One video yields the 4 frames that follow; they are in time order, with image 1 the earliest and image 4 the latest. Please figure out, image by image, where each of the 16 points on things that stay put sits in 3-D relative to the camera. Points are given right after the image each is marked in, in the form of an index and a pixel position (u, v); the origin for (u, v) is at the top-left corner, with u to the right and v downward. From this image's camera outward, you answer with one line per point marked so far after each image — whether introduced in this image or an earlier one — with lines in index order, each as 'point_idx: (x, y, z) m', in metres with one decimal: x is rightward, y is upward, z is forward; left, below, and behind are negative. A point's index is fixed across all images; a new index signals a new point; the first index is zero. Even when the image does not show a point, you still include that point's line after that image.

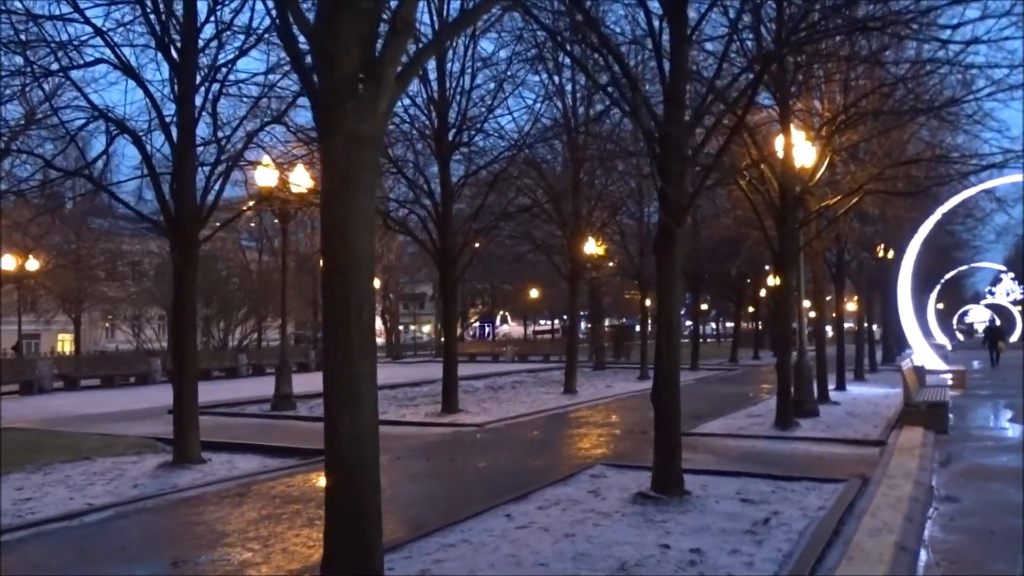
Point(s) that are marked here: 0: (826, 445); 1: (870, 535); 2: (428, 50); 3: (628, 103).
0: (+5.2, -2.6, +14.5) m
1: (+3.3, -2.2, +8.0) m
2: (-0.4, +1.4, +5.0) m
3: (+1.4, +2.2, +10.5) m
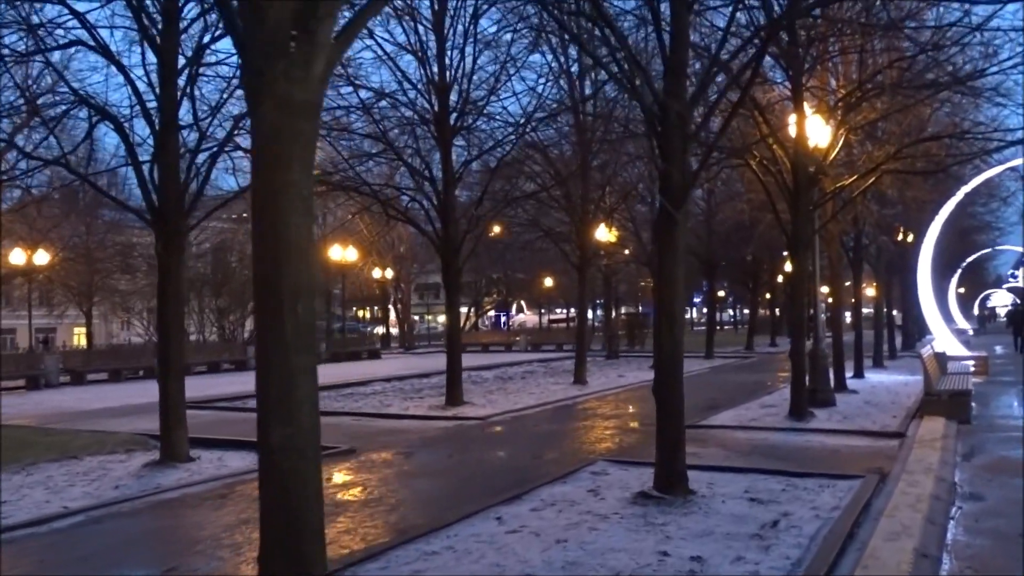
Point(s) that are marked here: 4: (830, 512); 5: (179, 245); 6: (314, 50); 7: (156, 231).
0: (+5.2, -2.3, +13.9) m
1: (+3.2, -2.1, +7.4) m
2: (-0.6, +1.4, +4.4) m
3: (+1.3, +2.4, +9.9) m
4: (+3.0, -2.1, +8.4) m
5: (-4.6, +0.6, +12.2) m
6: (-0.9, +1.1, +4.0) m
7: (-4.9, +0.8, +12.2) m
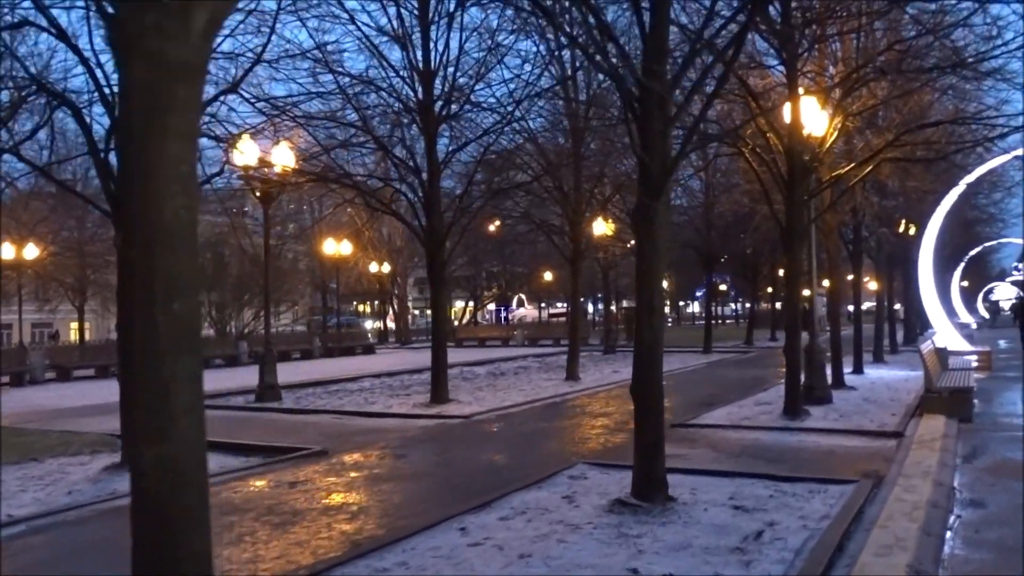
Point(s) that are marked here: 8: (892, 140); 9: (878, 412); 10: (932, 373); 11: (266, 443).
0: (+4.9, -2.2, +13.3) m
1: (+2.9, -2.0, +6.8) m
2: (-0.9, +1.4, +3.8) m
3: (+1.0, +2.4, +9.3) m
4: (+2.7, -2.1, +7.8) m
5: (-4.9, +0.7, +11.6) m
6: (-1.2, +1.2, +3.4) m
7: (-5.2, +0.9, +11.6) m
8: (+6.3, +2.4, +14.6) m
9: (+6.7, -2.2, +16.0) m
10: (+8.0, -1.6, +16.8) m
11: (-3.8, -2.4, +13.6) m
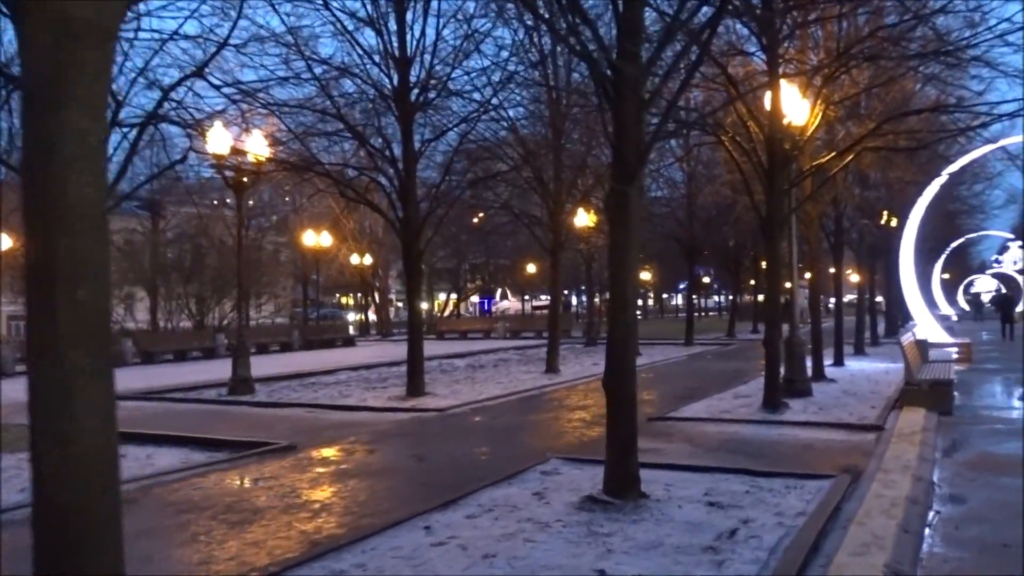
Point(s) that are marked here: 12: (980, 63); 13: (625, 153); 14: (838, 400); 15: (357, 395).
0: (+4.5, -2.1, +13.1) m
1: (+2.6, -2.0, +6.6) m
2: (-1.1, +1.5, +3.5) m
3: (+0.7, +2.5, +9.0) m
4: (+2.4, -2.0, +7.5) m
5: (-5.2, +0.8, +11.2) m
6: (-1.4, +1.2, +3.1) m
7: (-5.5, +1.0, +11.2) m
8: (+5.9, +2.6, +14.4) m
9: (+6.2, -2.1, +15.8) m
10: (+7.6, -1.5, +16.6) m
11: (-4.2, -2.3, +13.3) m
12: (+6.6, +3.1, +12.3) m
13: (+1.1, +1.3, +8.4) m
14: (+6.1, -2.1, +16.5) m
15: (-3.3, -2.3, +19.0) m
